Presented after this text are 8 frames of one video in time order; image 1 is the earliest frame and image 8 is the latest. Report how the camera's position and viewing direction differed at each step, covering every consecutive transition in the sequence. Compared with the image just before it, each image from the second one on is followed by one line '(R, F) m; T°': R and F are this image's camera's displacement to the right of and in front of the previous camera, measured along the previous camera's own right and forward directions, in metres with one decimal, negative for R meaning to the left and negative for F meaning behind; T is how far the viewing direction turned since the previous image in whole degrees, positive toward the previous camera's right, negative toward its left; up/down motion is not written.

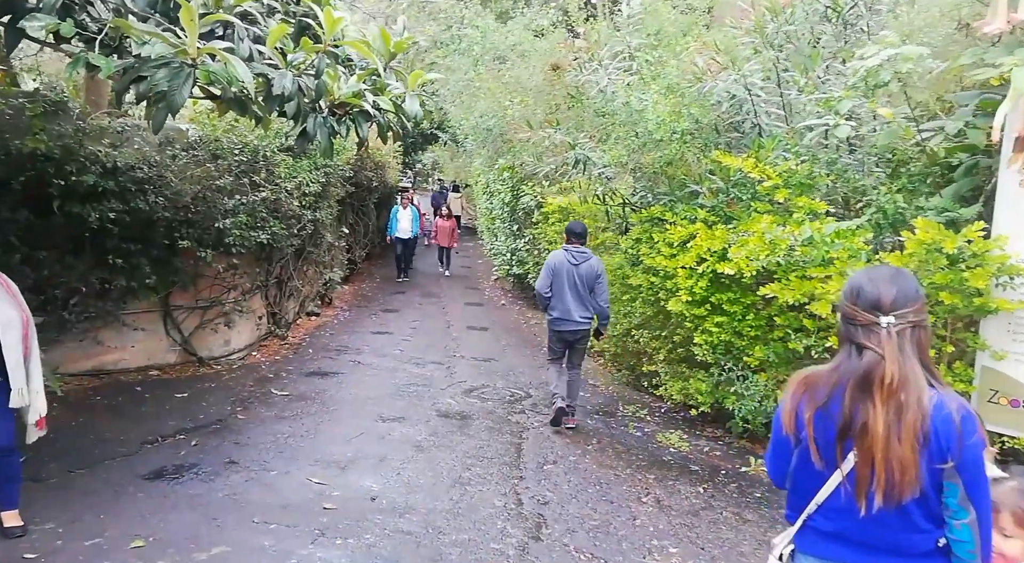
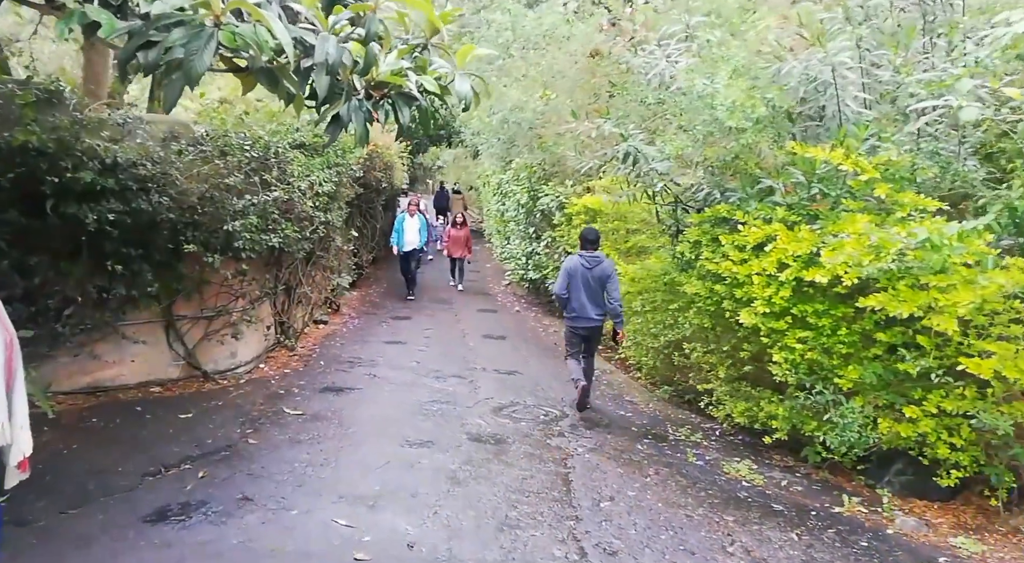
(-0.3, +0.7) m; 0°
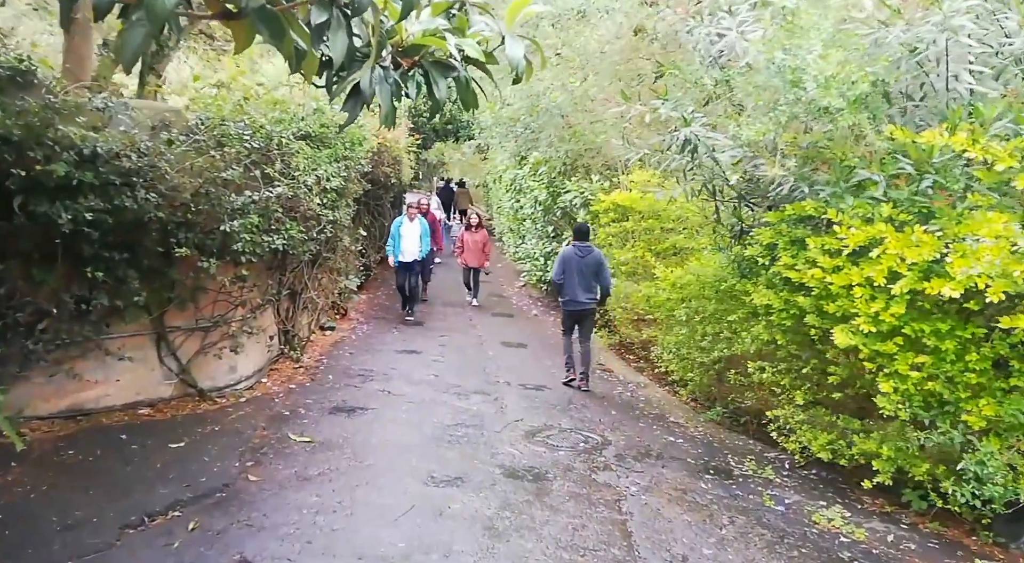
(-0.3, +0.9) m; 0°
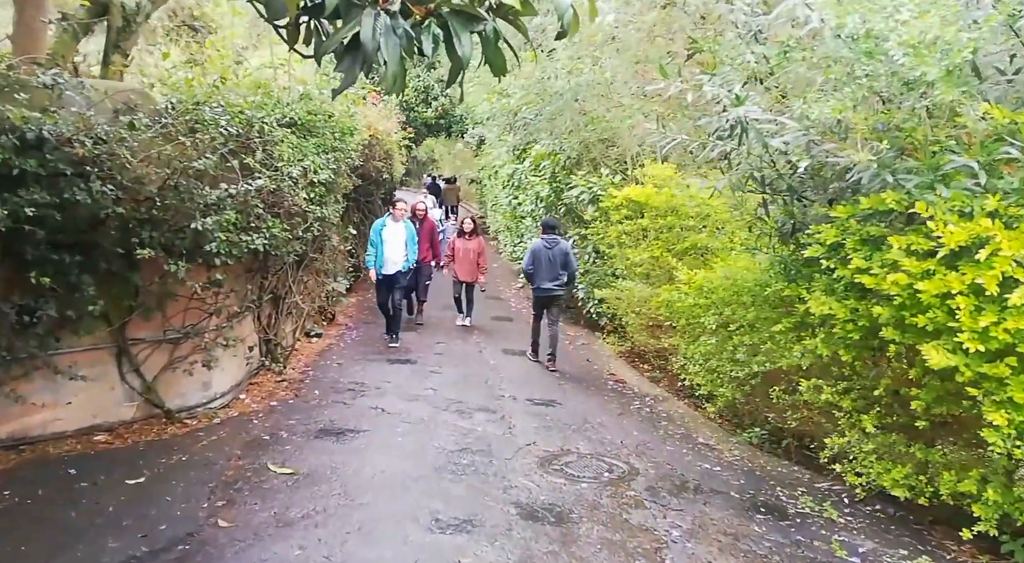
(-0.2, +0.8) m; +1°
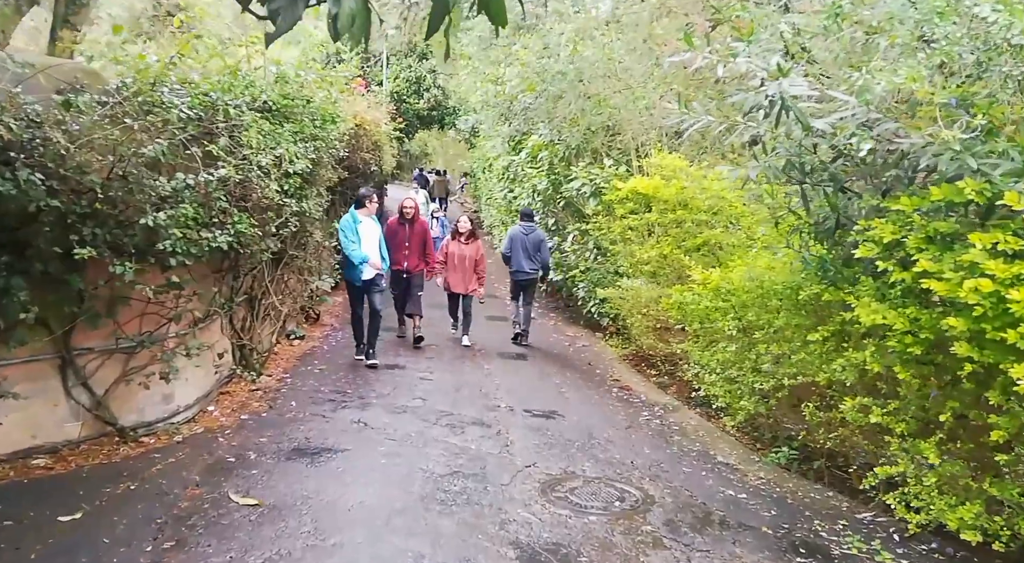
(0.0, +0.7) m; 0°
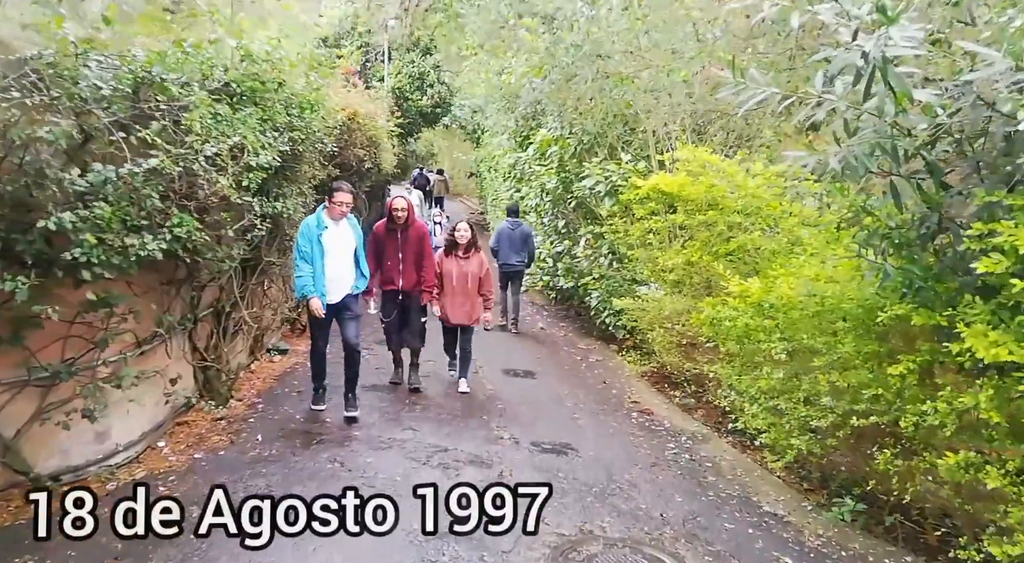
(0.0, +1.0) m; -1°
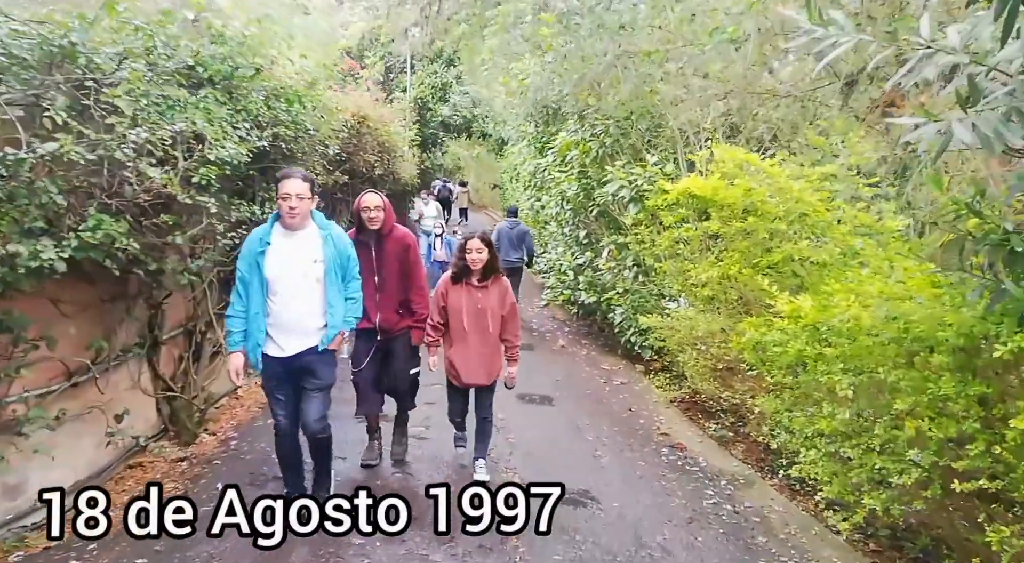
(+0.1, +0.9) m; -2°
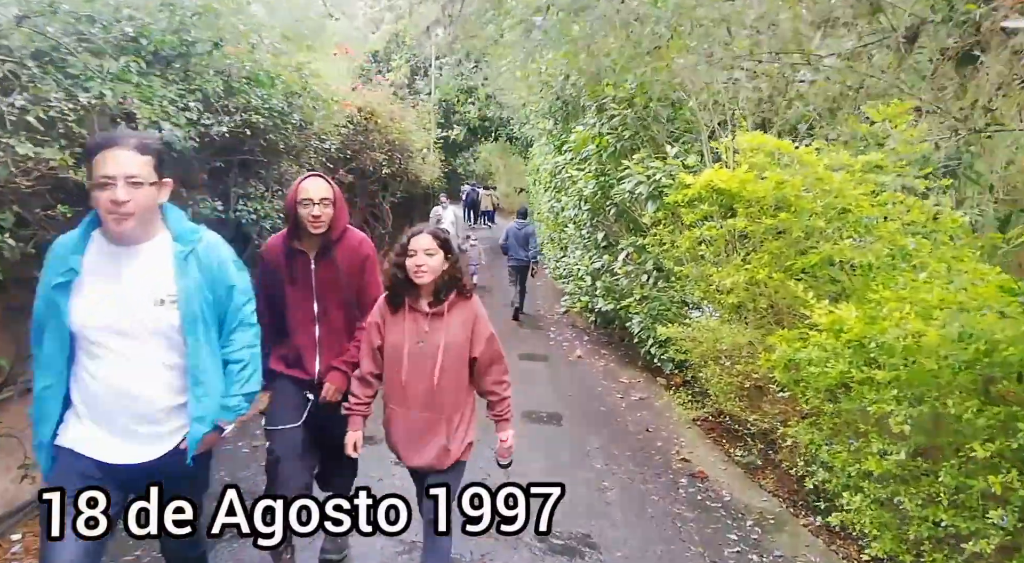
(+0.3, +0.8) m; -2°
